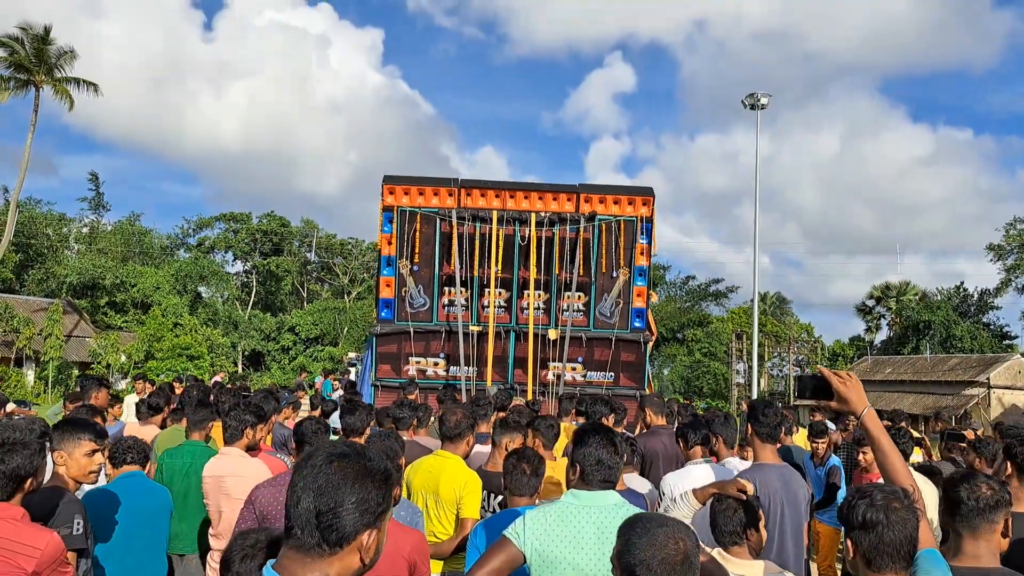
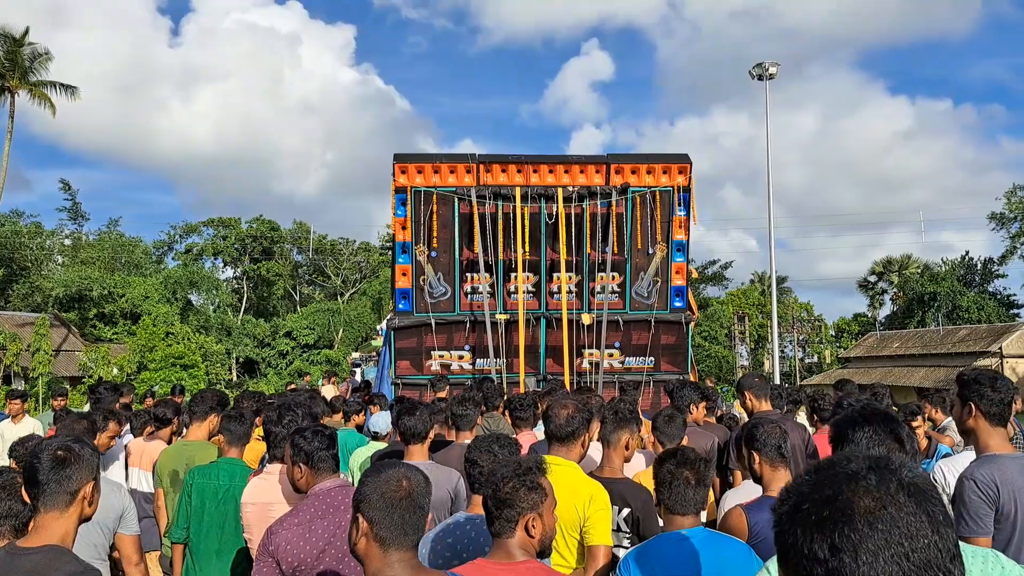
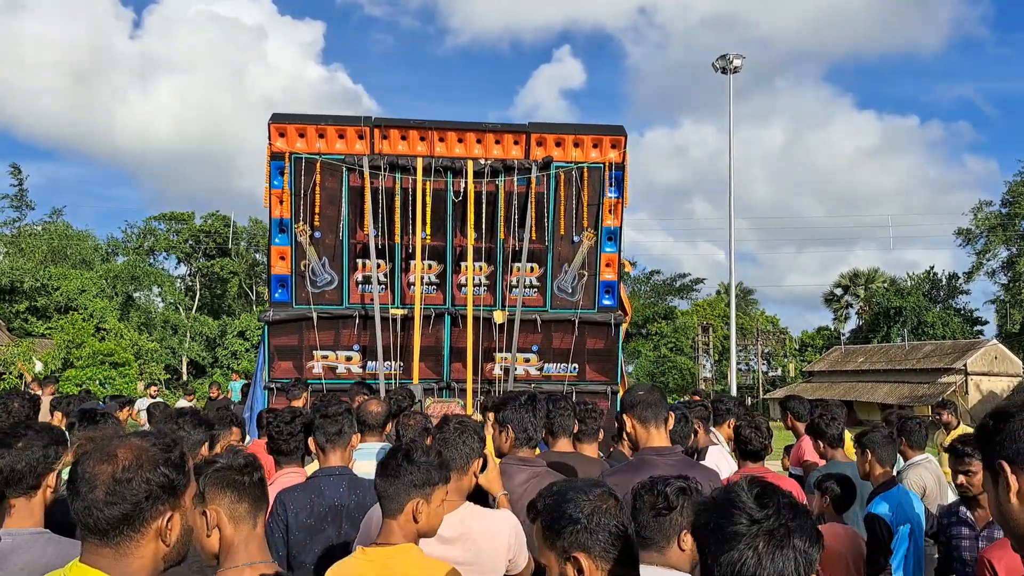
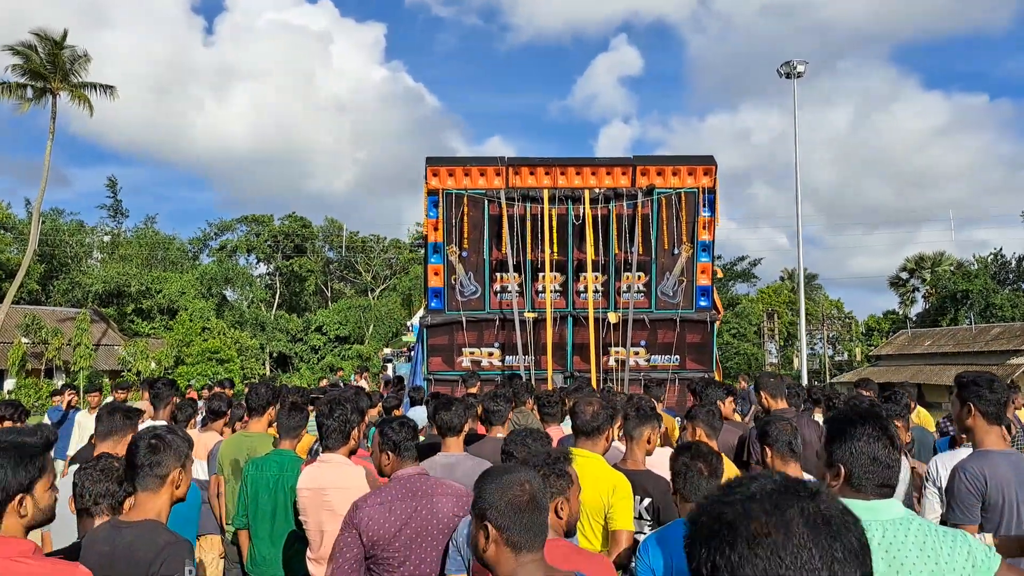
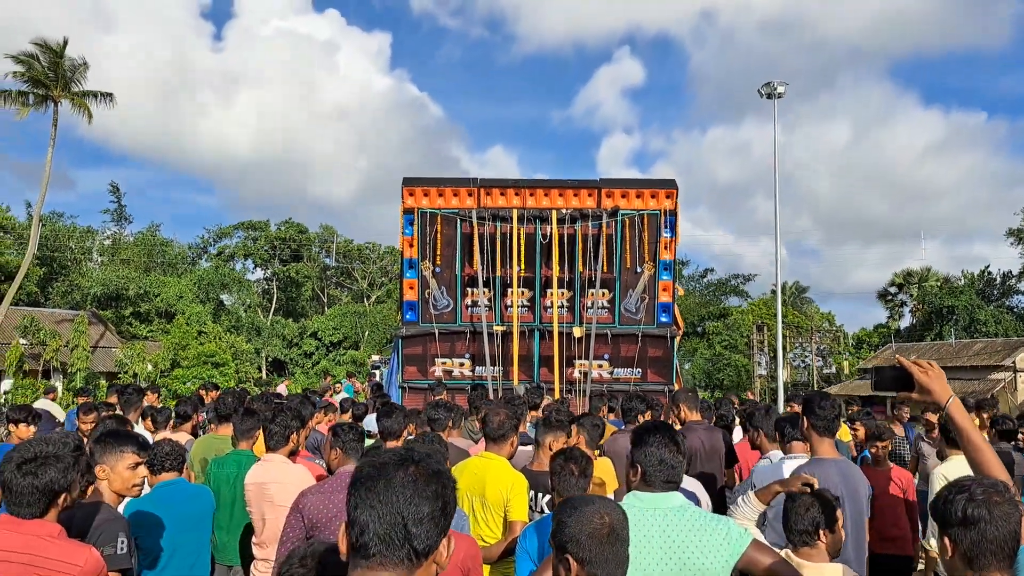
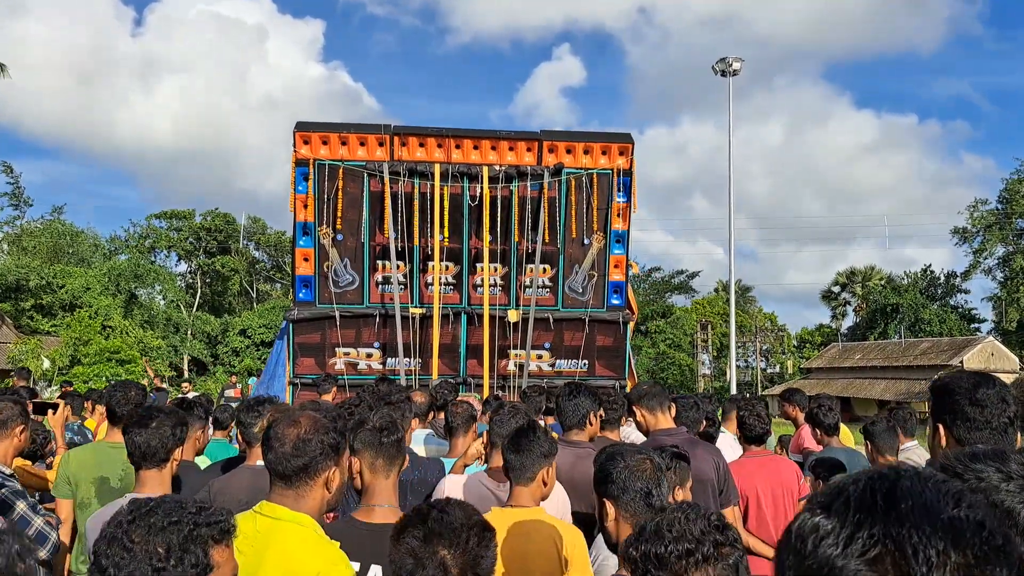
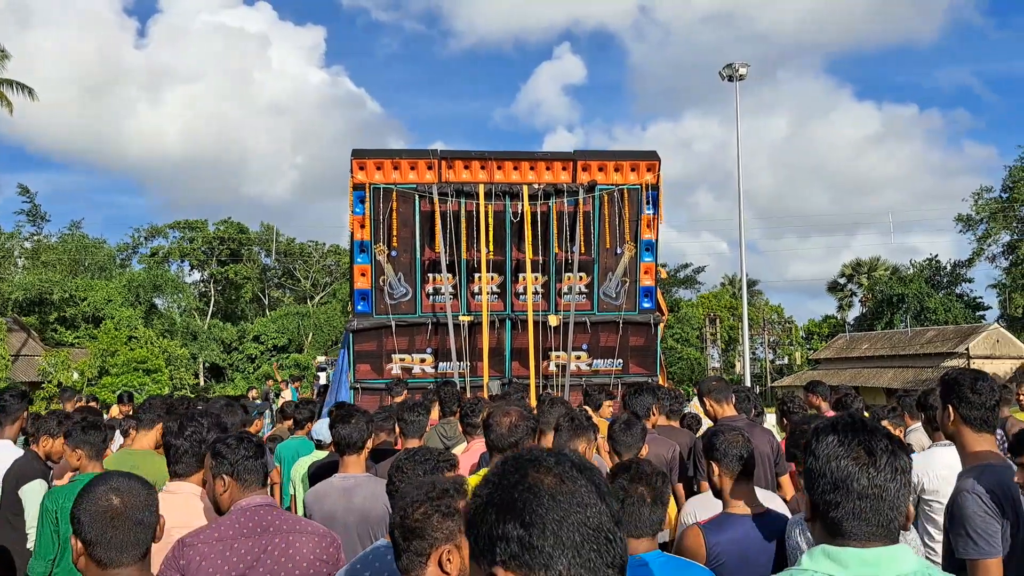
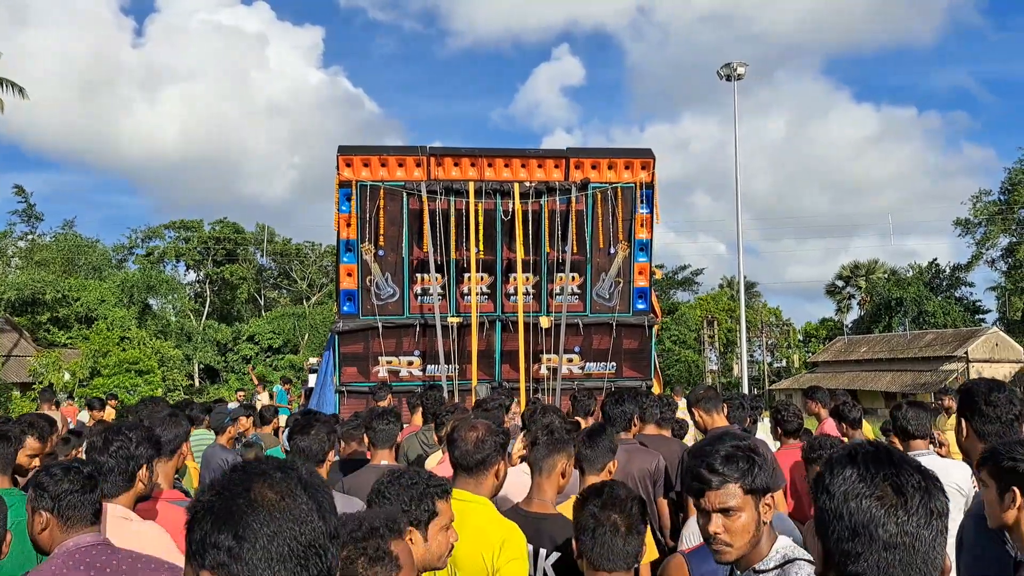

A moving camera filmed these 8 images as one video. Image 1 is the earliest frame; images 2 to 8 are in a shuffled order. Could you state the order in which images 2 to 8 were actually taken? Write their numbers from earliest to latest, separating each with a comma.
5, 4, 2, 7, 8, 6, 3
